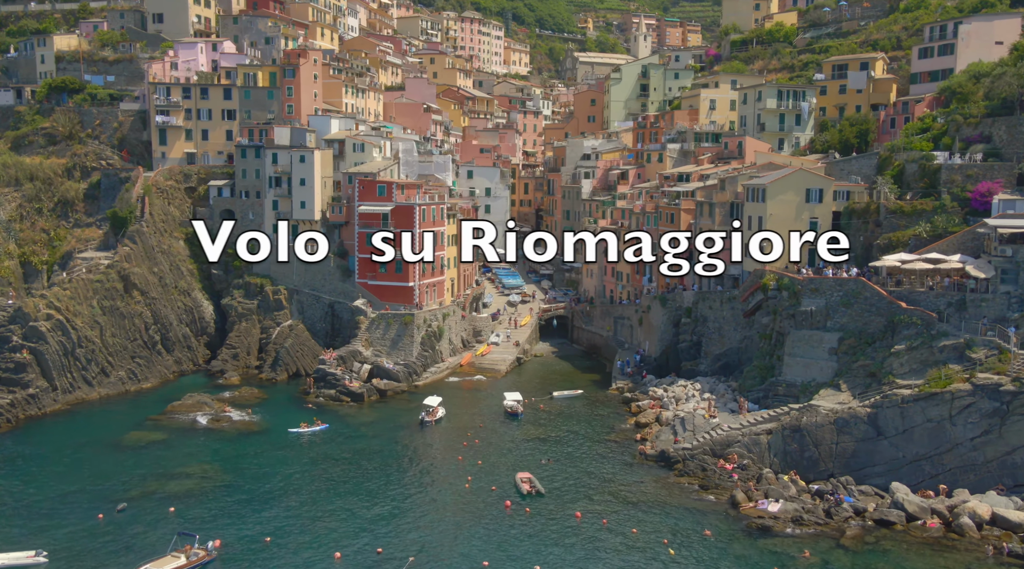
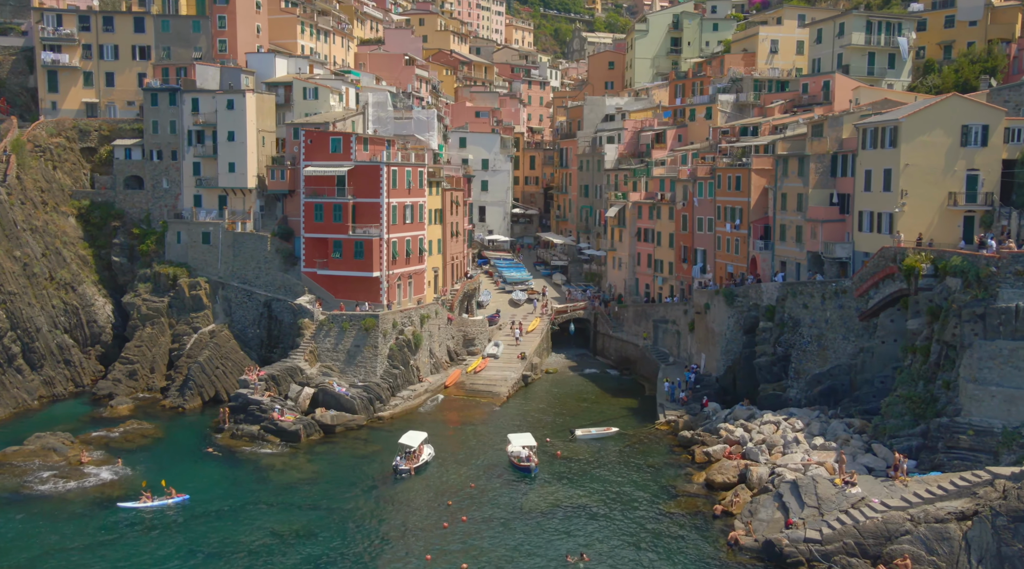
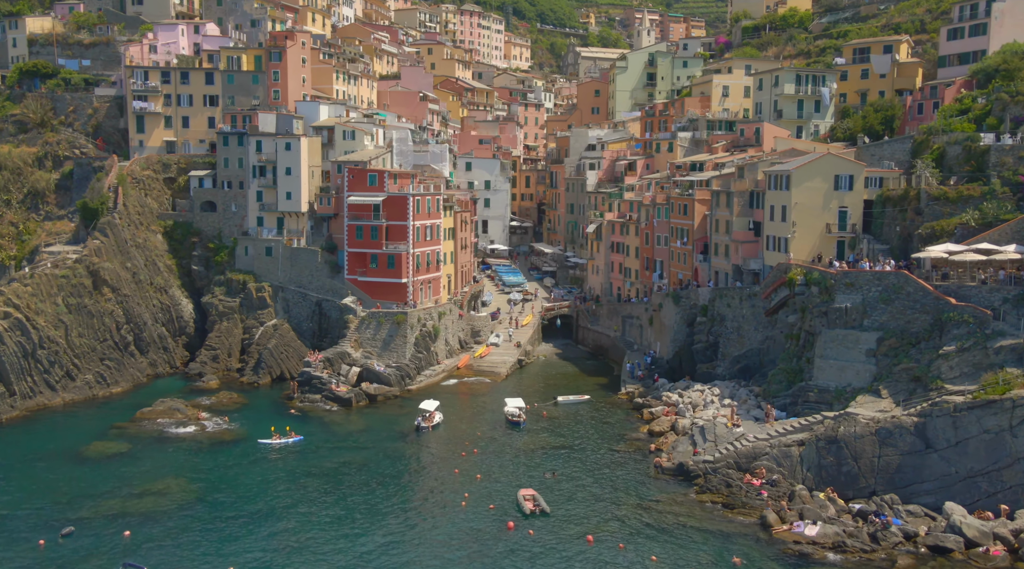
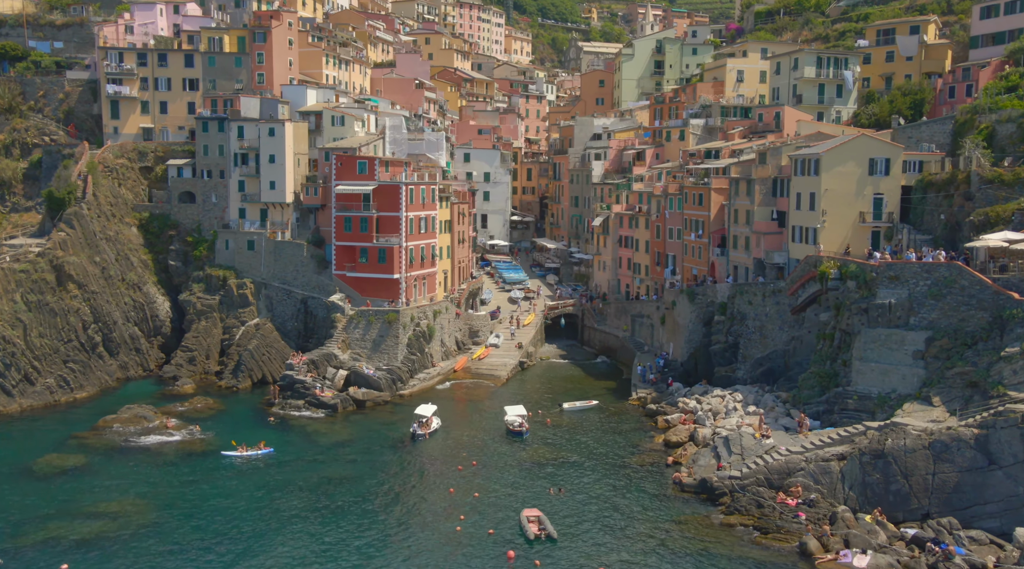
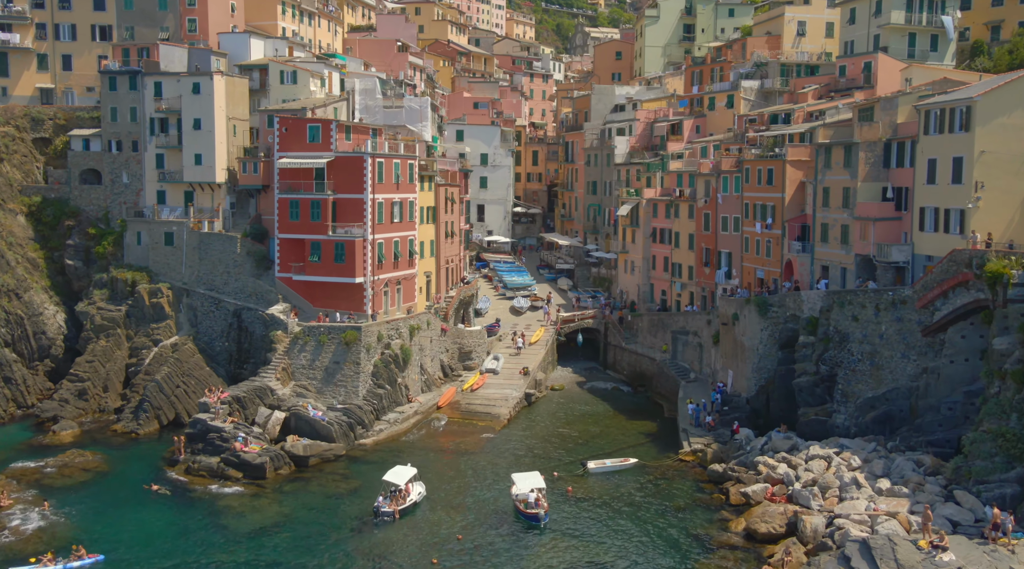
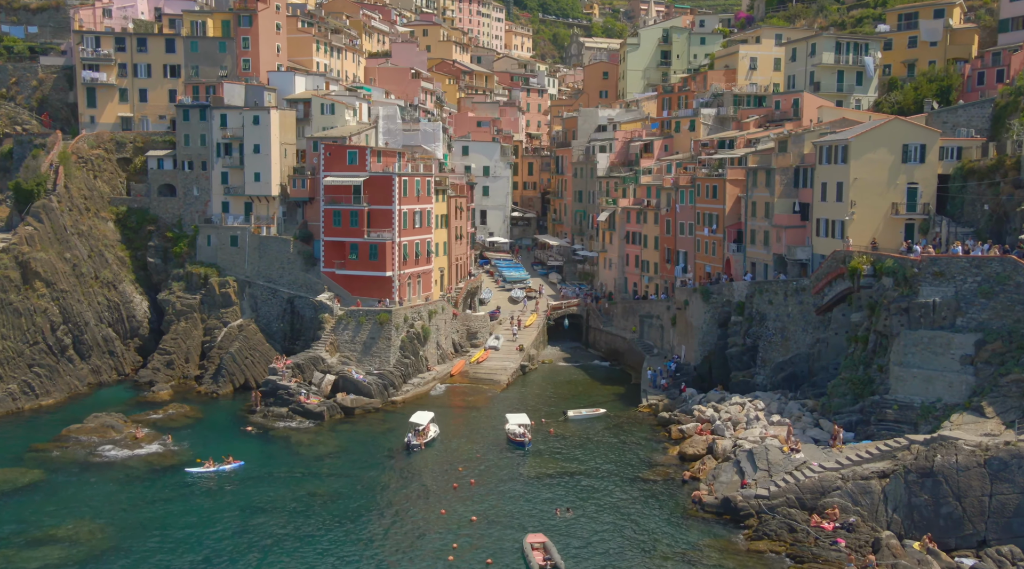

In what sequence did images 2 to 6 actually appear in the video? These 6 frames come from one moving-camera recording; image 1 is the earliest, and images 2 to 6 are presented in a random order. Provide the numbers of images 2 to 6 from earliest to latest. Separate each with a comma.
3, 4, 6, 2, 5
